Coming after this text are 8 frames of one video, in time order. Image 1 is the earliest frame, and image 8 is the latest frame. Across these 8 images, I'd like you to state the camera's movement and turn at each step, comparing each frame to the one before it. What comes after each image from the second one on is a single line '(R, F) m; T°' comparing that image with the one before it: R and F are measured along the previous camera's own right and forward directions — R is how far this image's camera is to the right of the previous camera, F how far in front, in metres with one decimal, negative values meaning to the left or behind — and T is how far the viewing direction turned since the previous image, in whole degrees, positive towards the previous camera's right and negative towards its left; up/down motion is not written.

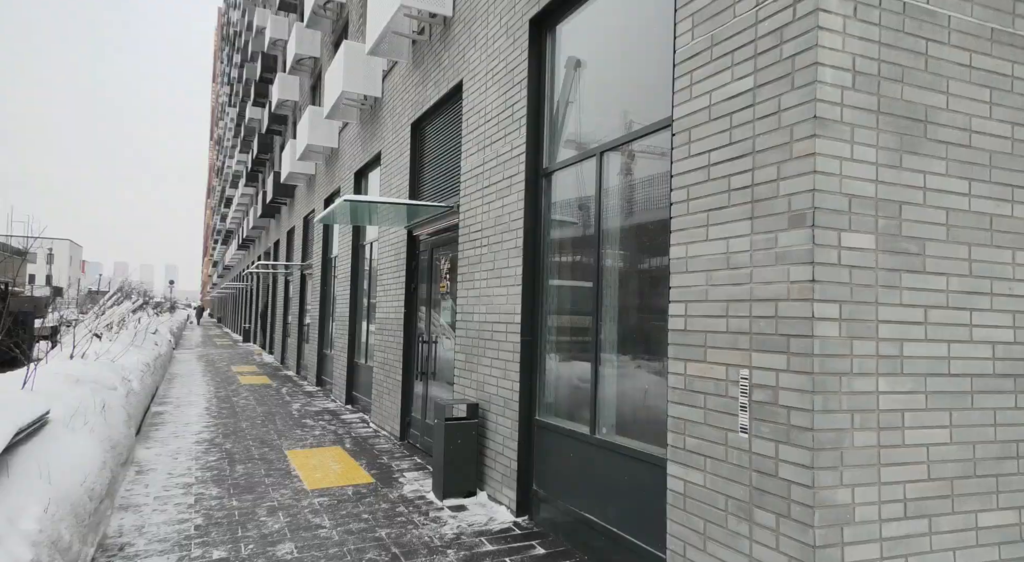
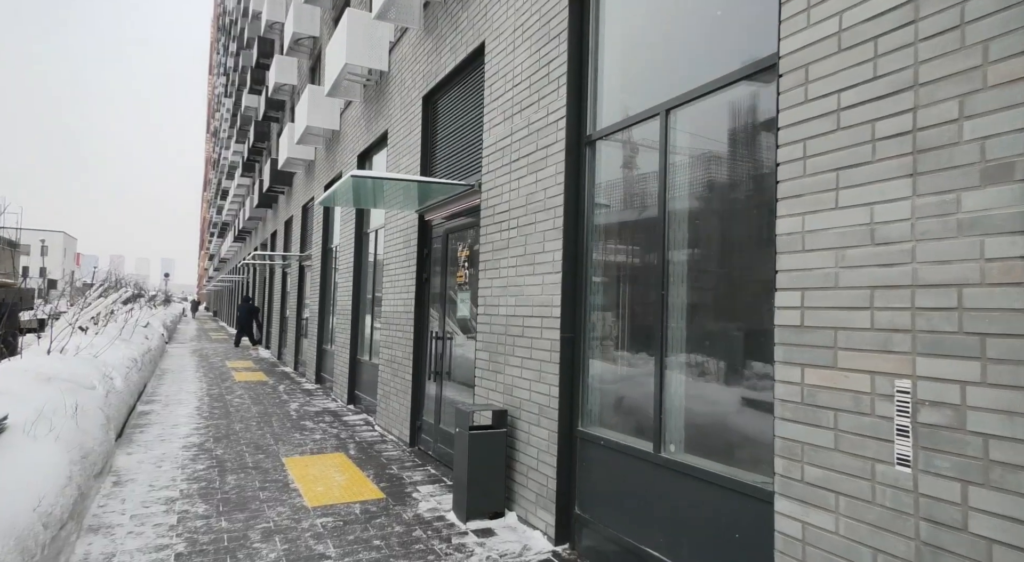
(-0.3, +0.7) m; 0°
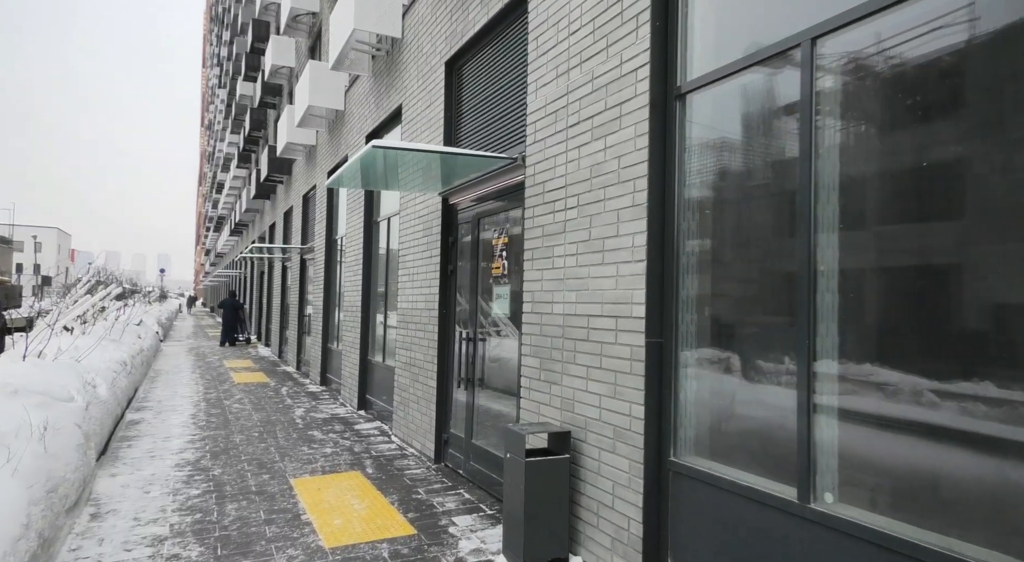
(-0.4, +0.9) m; 0°
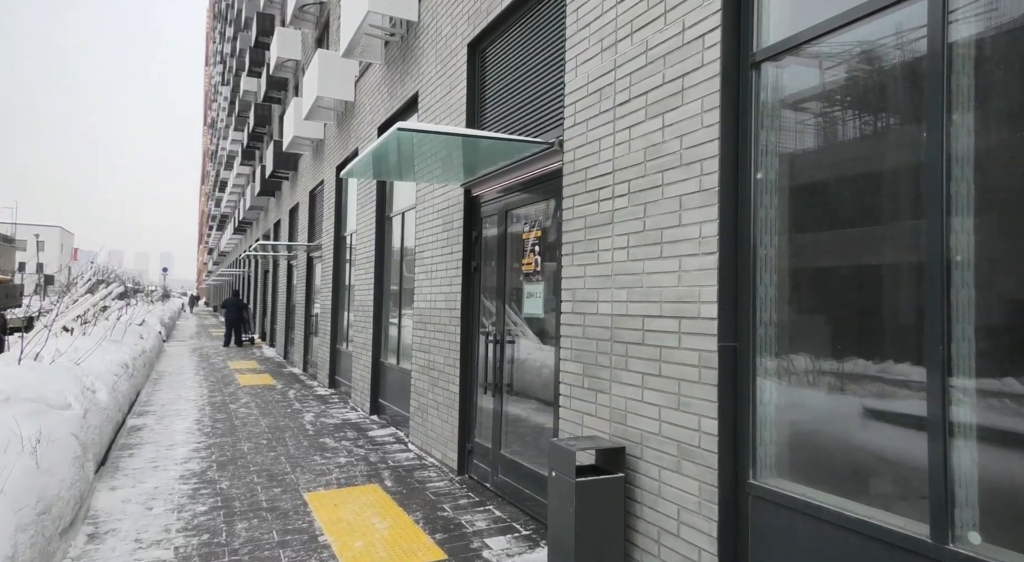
(-0.2, +0.4) m; 0°
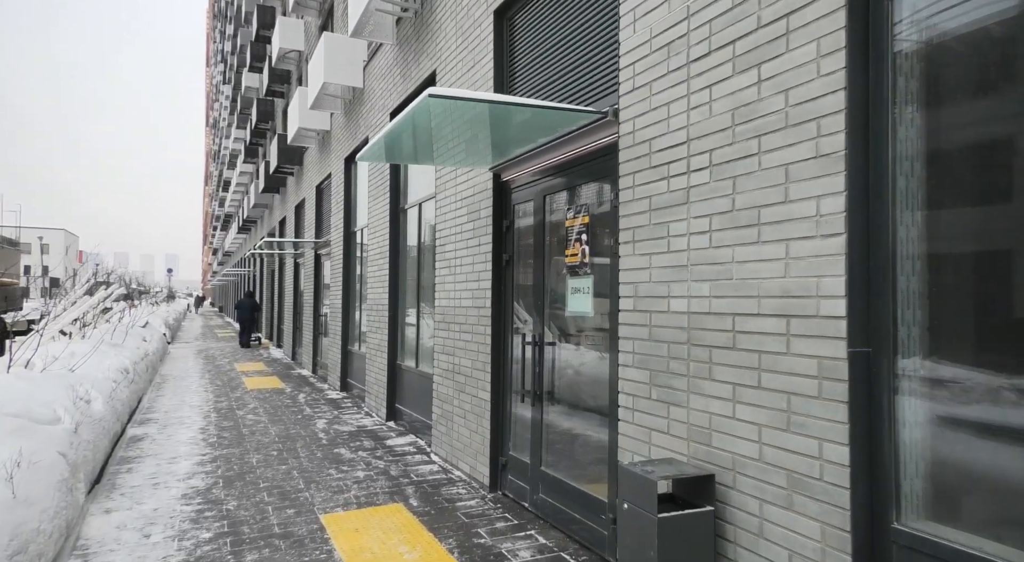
(-0.2, +0.6) m; 0°
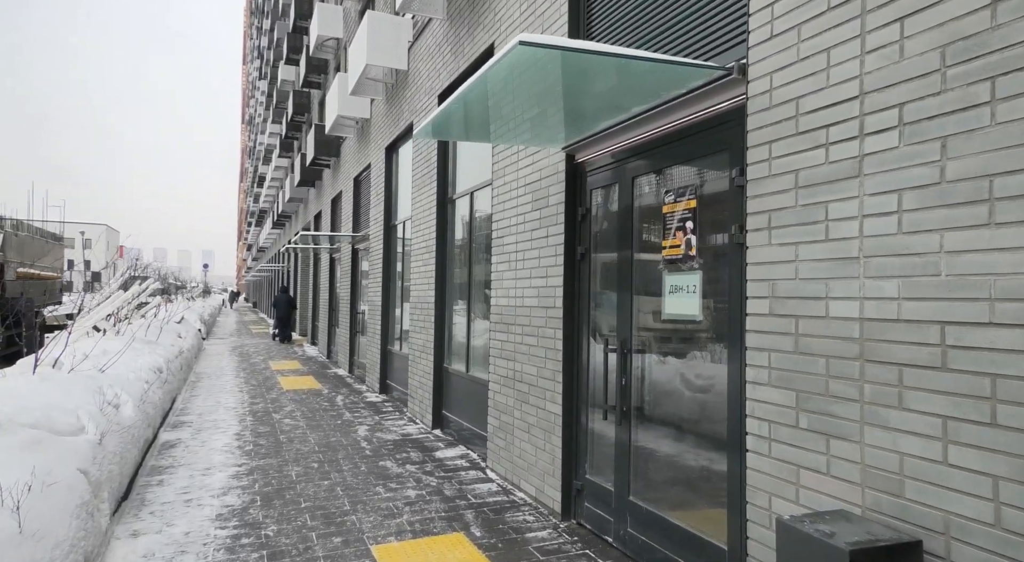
(-0.3, +0.6) m; -3°
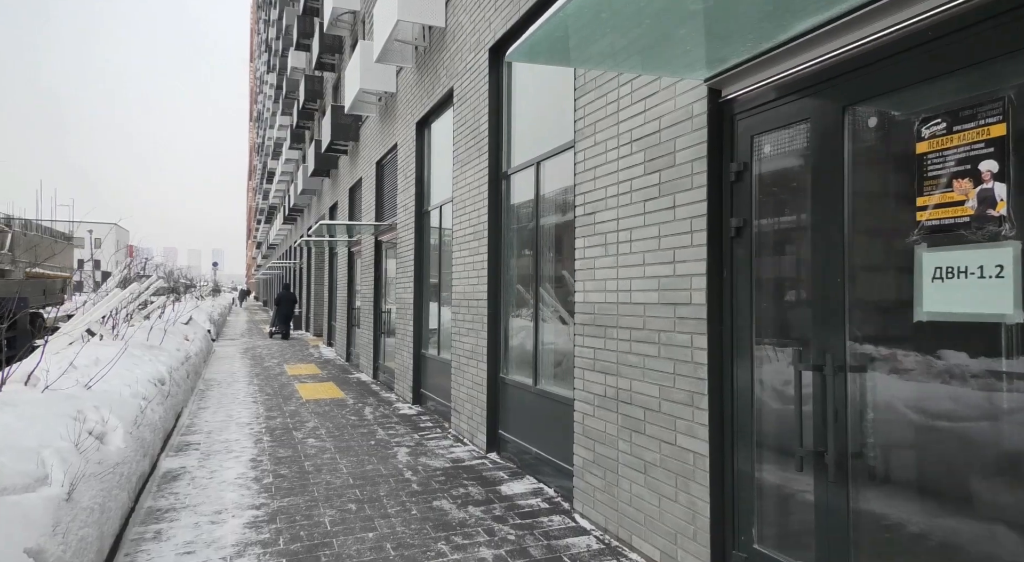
(-0.6, +1.3) m; -1°
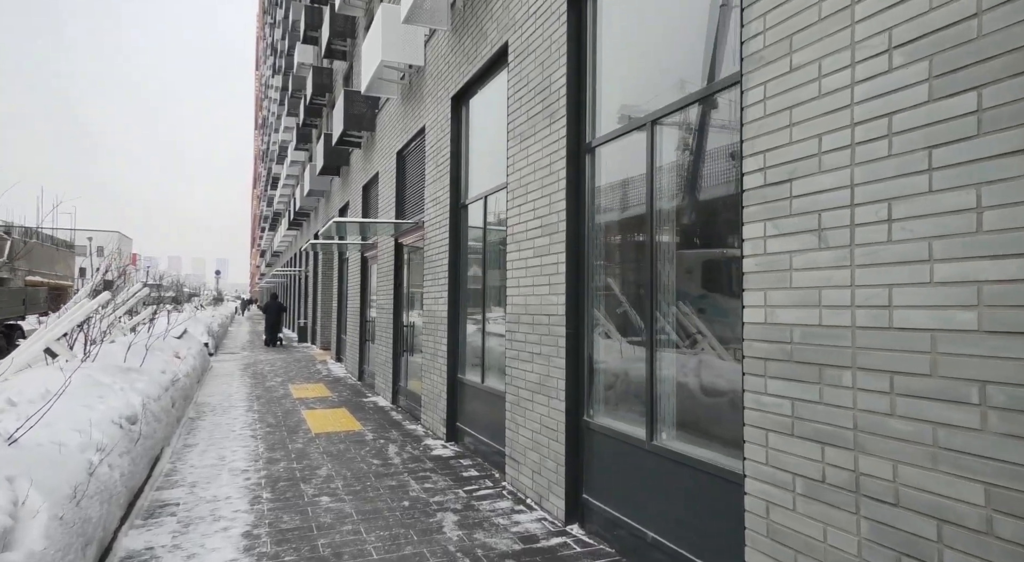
(-0.6, +1.7) m; 0°
